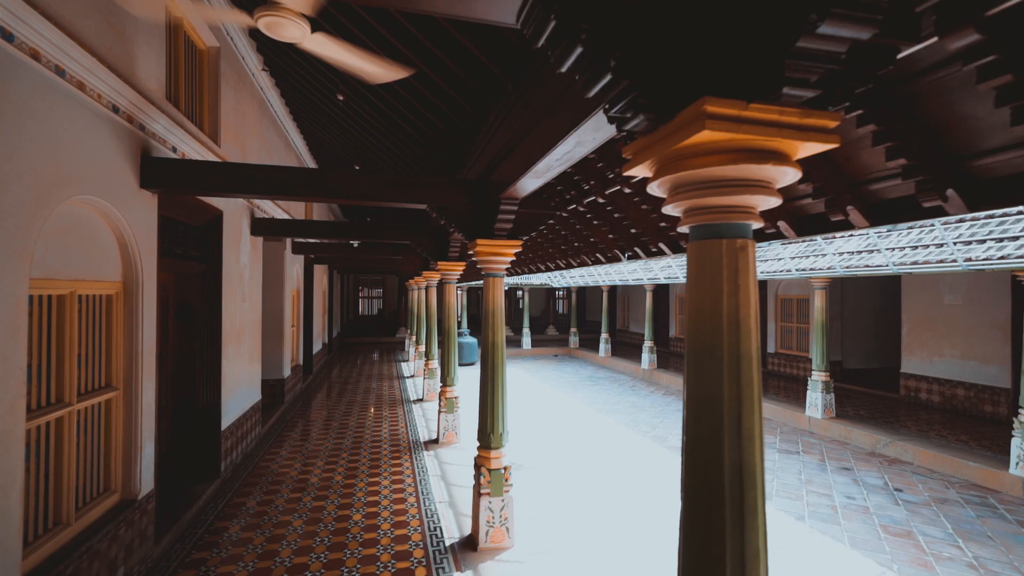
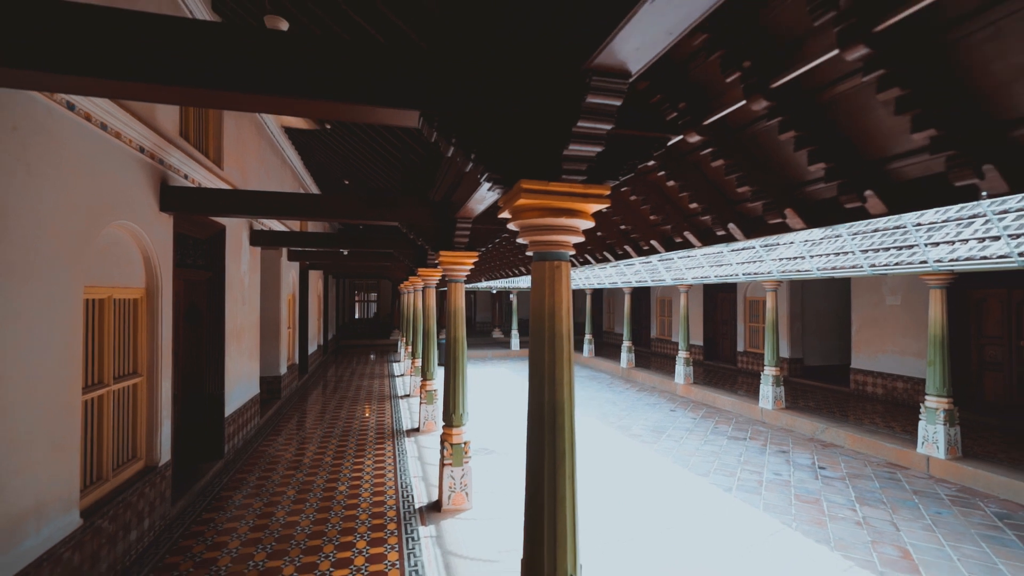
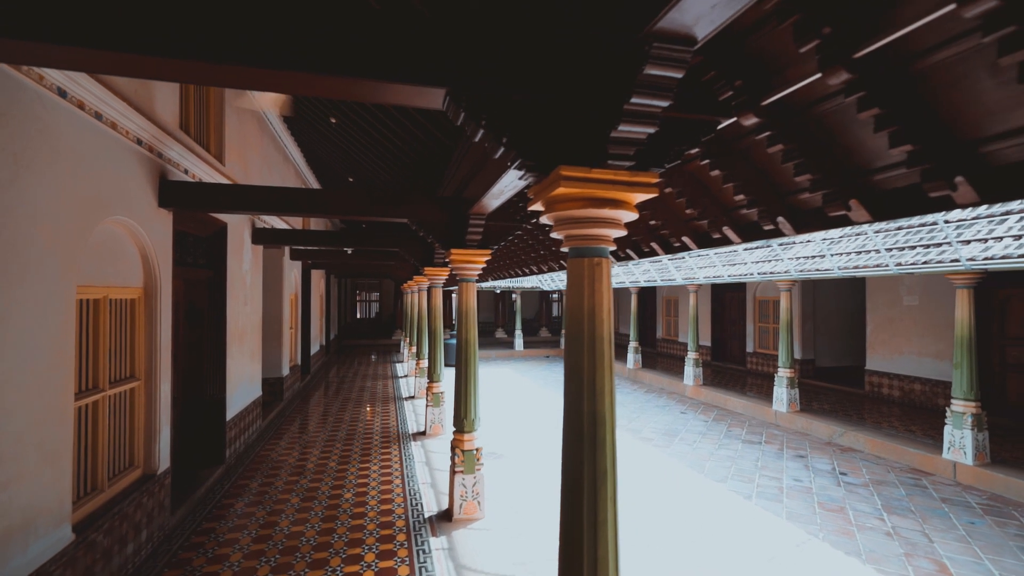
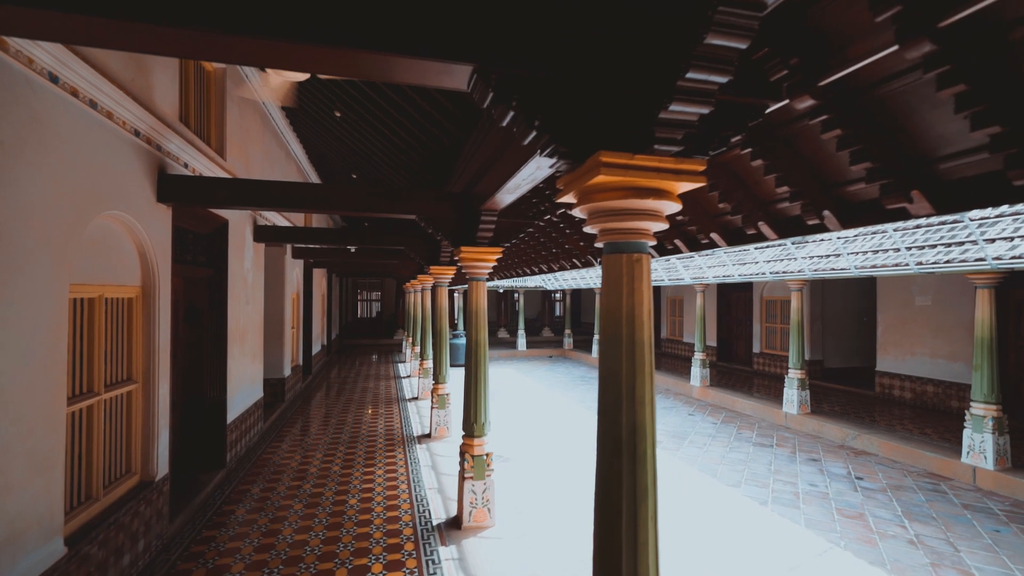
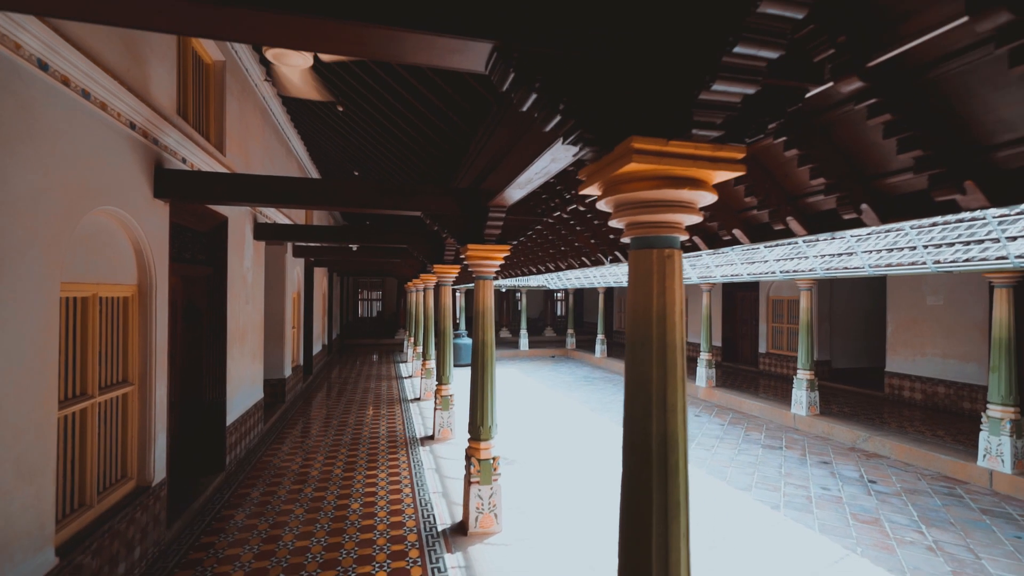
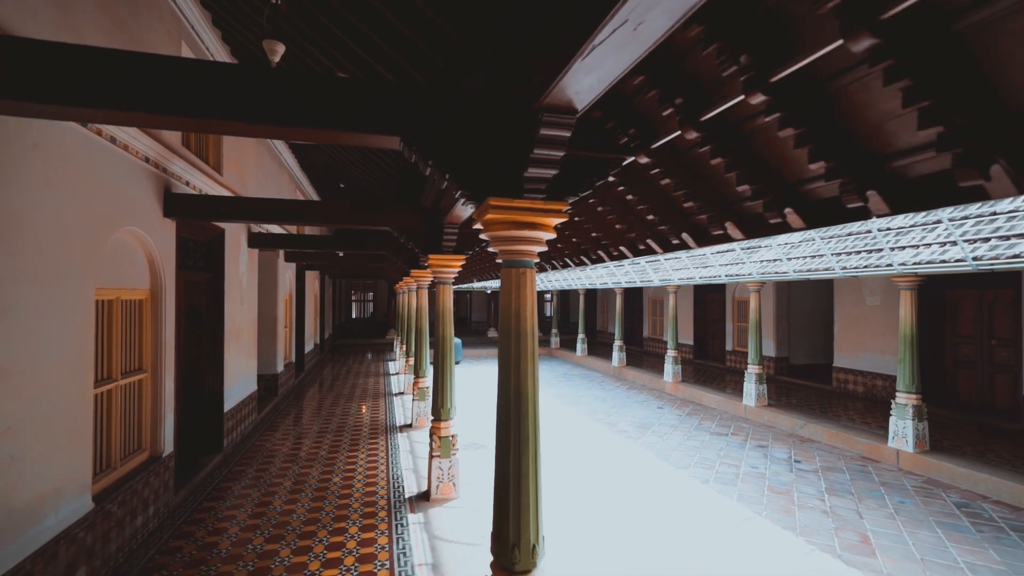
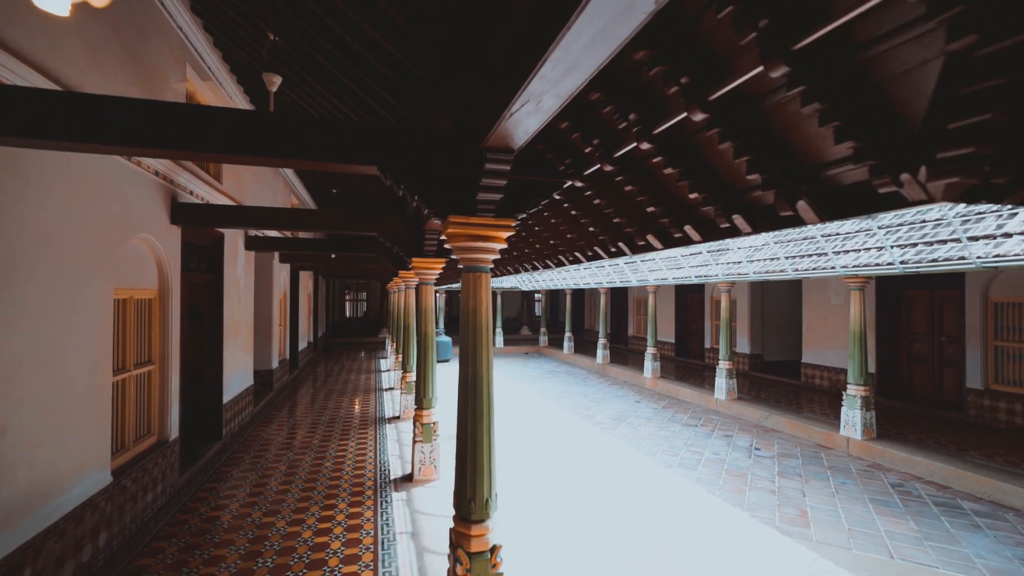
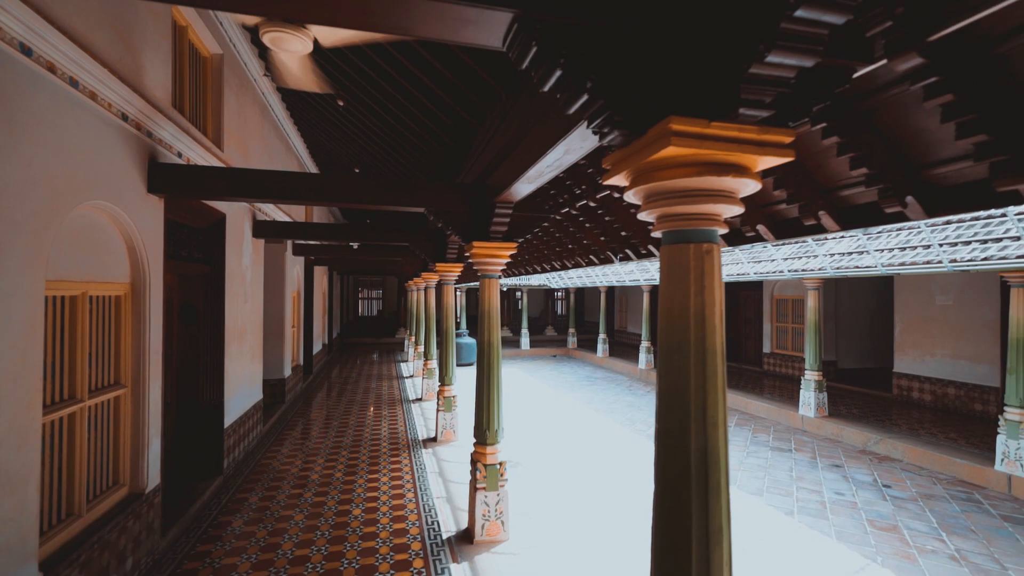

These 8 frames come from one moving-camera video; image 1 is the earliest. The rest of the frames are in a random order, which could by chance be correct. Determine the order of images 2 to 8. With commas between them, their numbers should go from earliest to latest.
8, 5, 4, 3, 2, 6, 7
